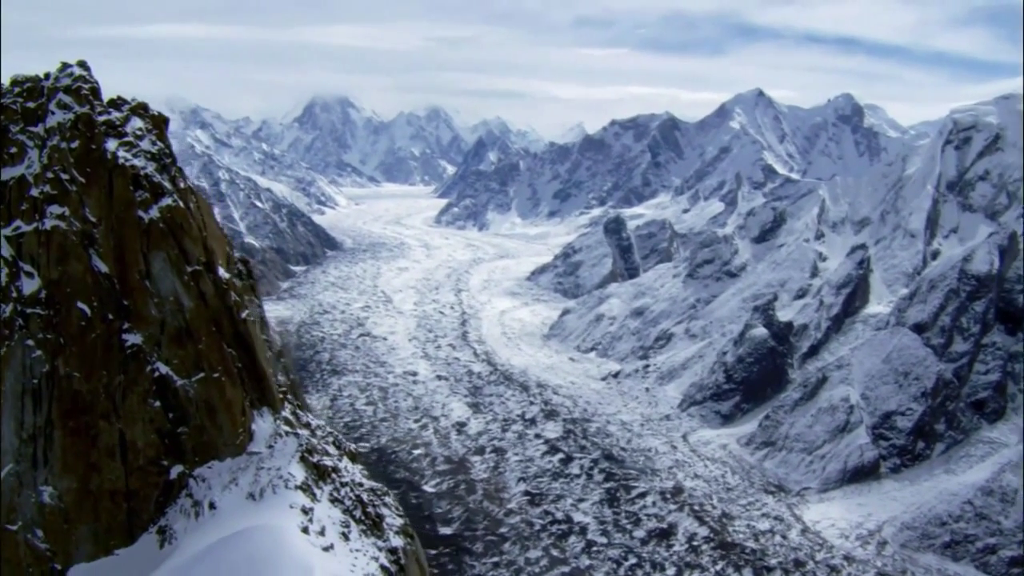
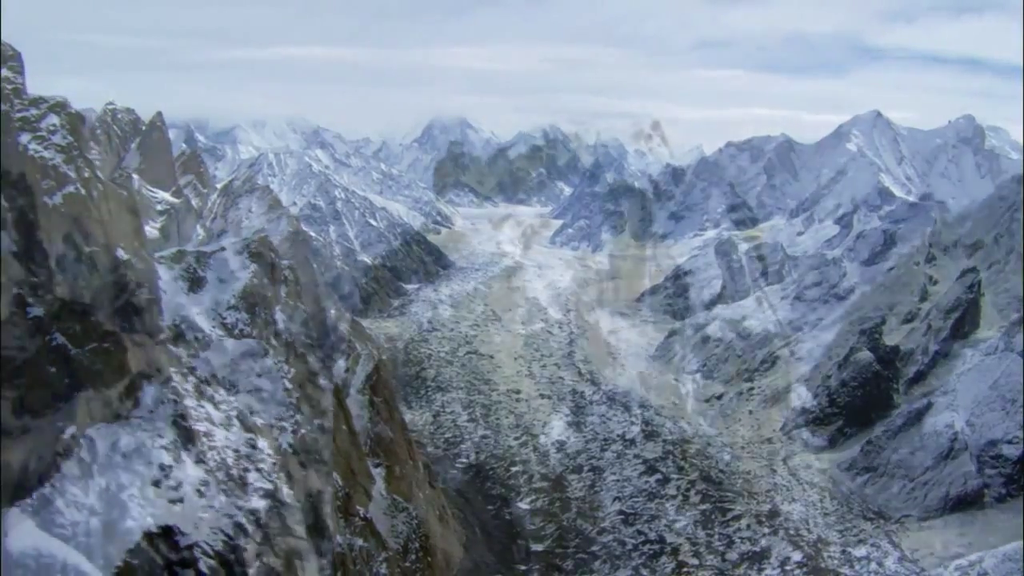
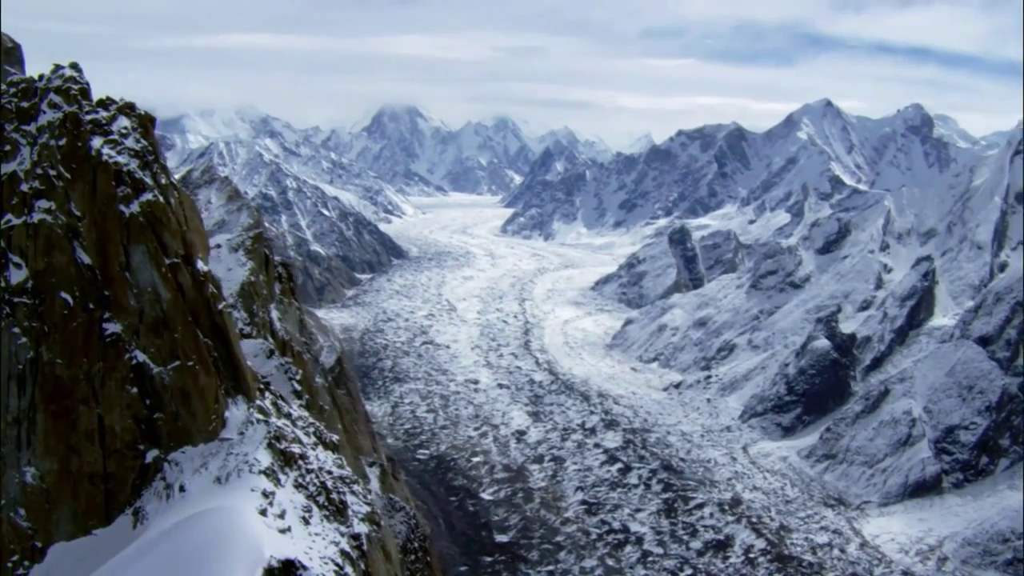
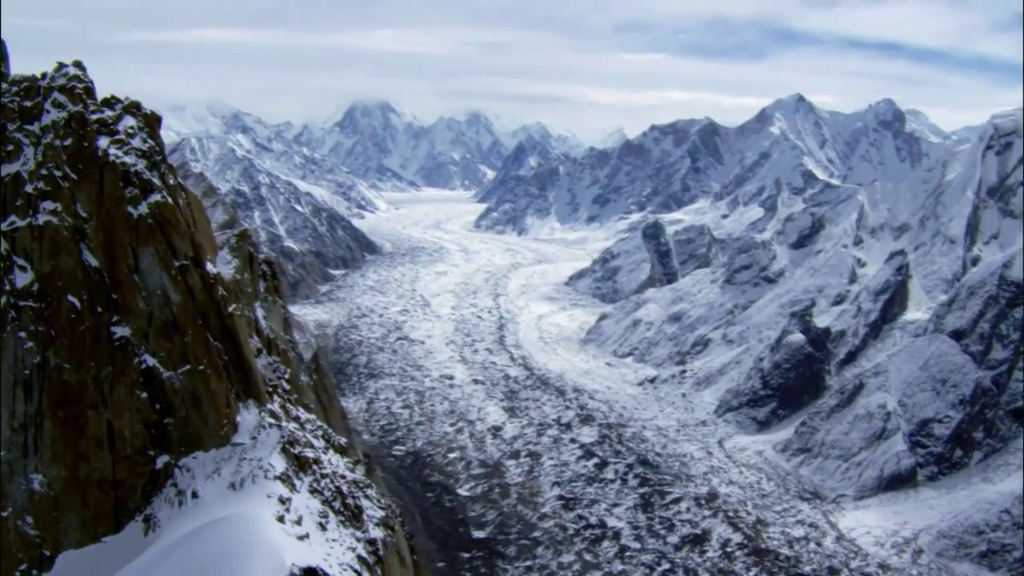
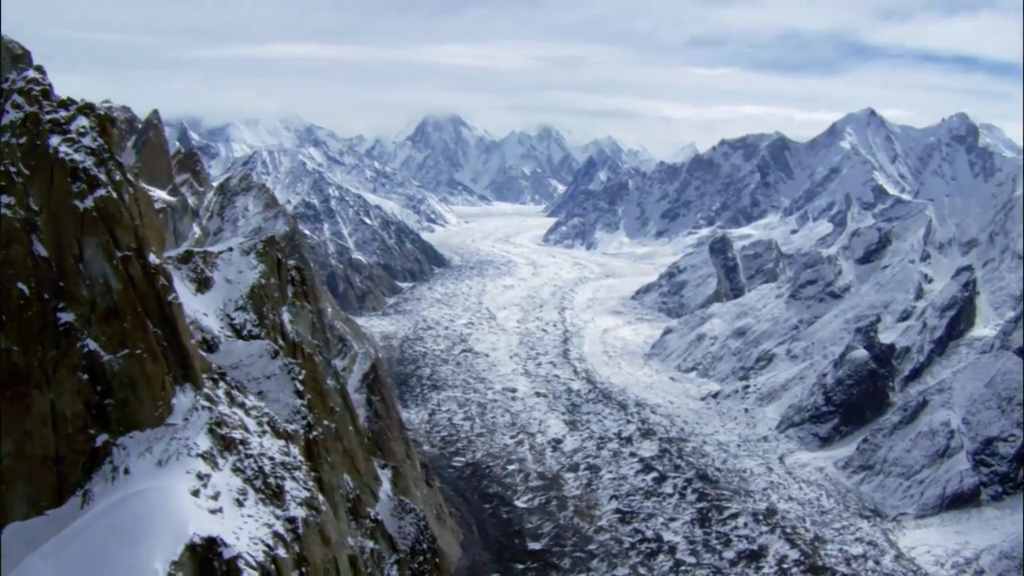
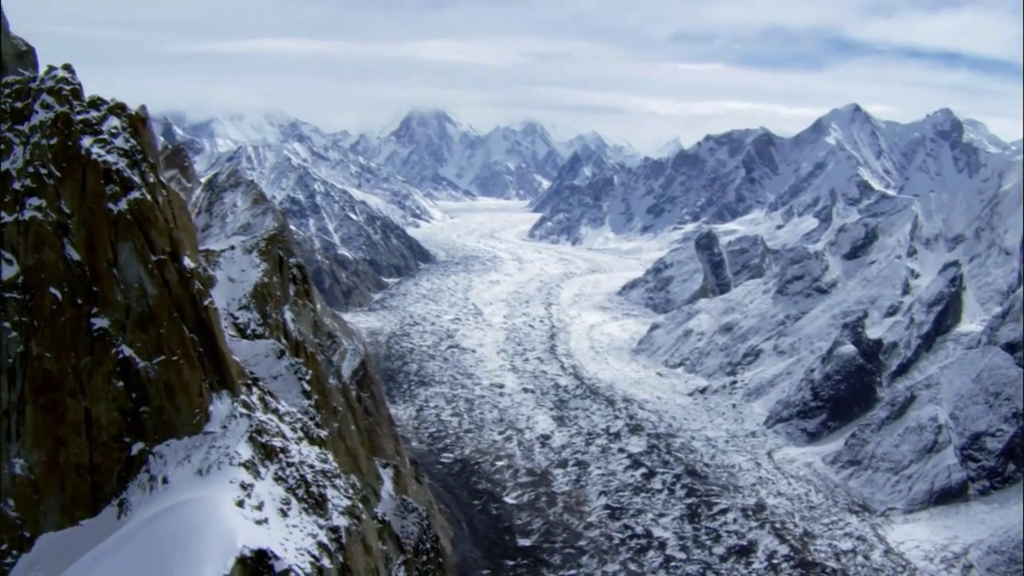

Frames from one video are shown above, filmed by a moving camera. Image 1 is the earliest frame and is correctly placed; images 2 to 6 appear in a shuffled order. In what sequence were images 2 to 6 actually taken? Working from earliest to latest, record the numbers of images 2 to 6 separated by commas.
4, 3, 6, 5, 2
